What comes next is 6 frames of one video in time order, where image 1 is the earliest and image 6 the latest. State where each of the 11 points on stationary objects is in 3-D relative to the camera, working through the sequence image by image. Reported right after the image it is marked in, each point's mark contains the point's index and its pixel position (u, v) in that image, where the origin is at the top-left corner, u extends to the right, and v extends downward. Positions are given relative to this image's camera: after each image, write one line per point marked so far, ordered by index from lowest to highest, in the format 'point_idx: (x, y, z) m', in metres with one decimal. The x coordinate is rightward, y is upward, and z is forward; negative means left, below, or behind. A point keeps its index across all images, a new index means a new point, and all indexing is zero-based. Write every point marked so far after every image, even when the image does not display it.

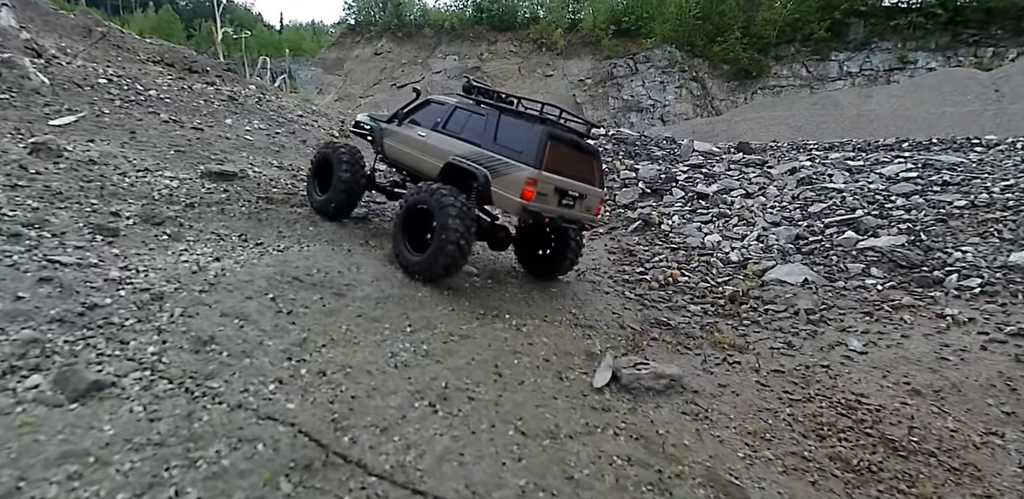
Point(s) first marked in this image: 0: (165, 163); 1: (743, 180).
0: (-4.3, +1.1, +7.0) m
1: (+4.3, +1.3, +10.6) m
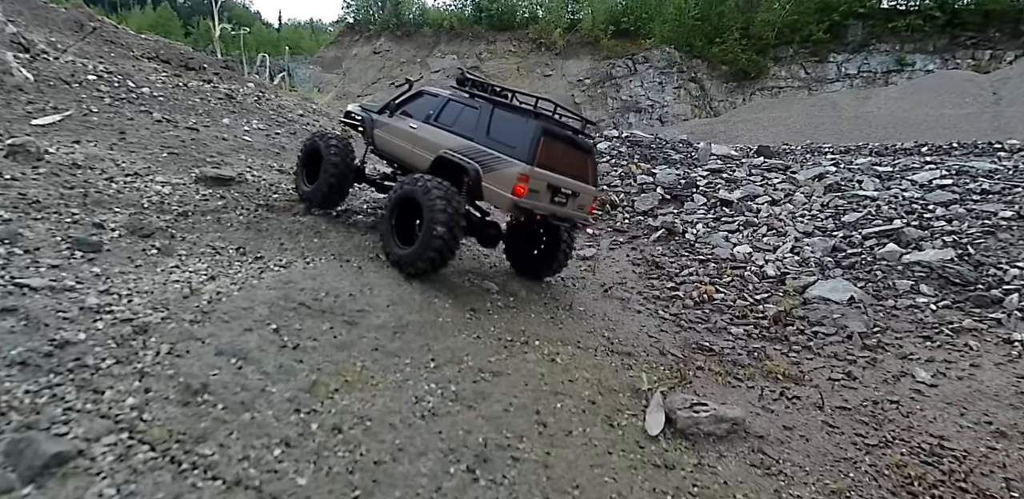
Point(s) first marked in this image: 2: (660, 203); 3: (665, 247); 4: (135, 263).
0: (-4.0, +0.9, +6.4) m
1: (+4.6, +1.1, +10.1) m
2: (+2.5, +0.8, +9.7) m
3: (+2.2, 0.0, +8.2) m
4: (-2.9, -0.1, +4.3) m
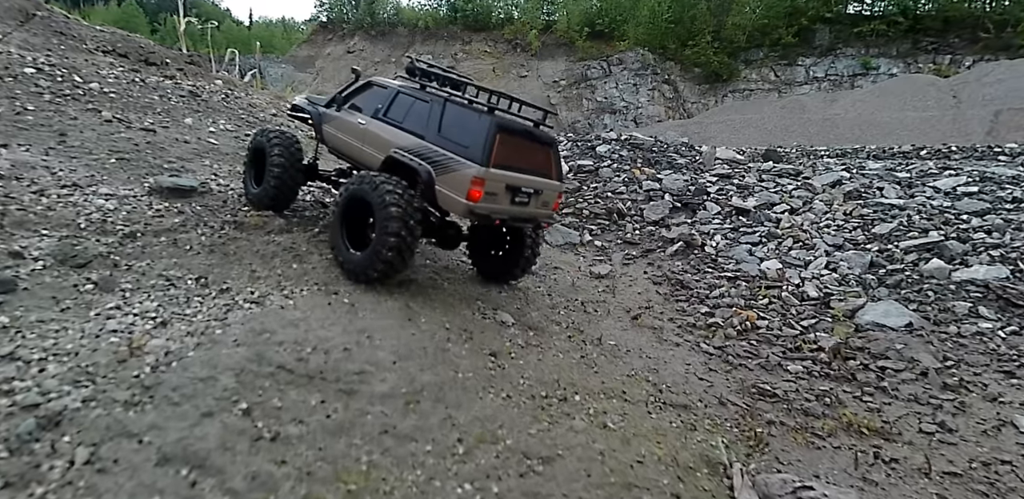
0: (-3.9, +0.7, +5.4) m
1: (+4.5, +0.9, +9.4) m
2: (+2.5, +0.6, +8.9) m
3: (+2.3, -0.2, +7.4) m
4: (-2.7, -0.3, +3.3) m
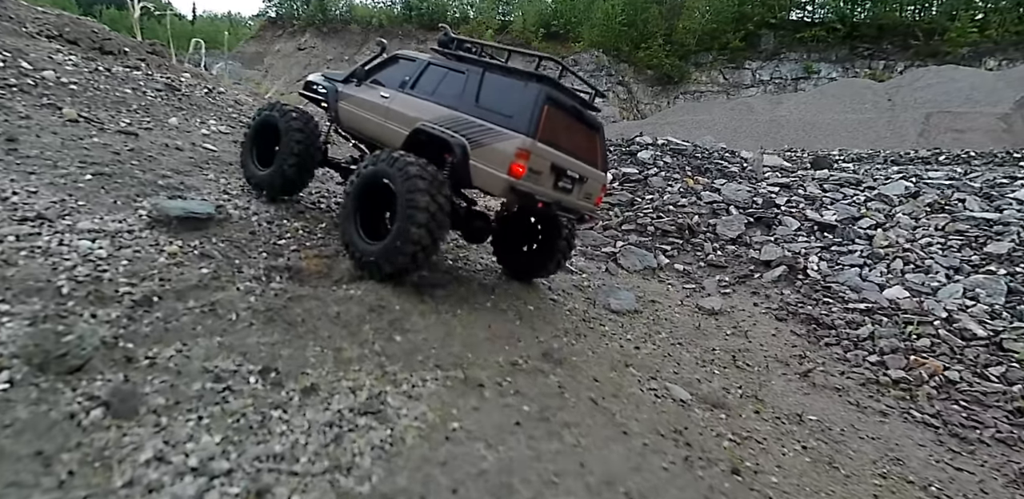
0: (-2.8, +0.3, +3.7) m
1: (+5.2, +0.7, +8.5) m
2: (+3.2, +0.3, +7.8) m
3: (+3.2, -0.5, +6.3) m
4: (-1.4, -0.7, +1.8) m
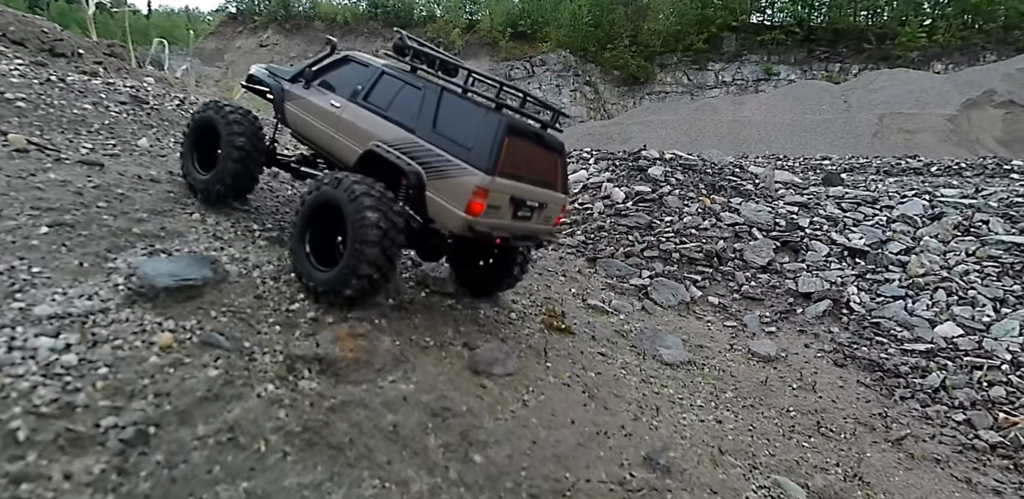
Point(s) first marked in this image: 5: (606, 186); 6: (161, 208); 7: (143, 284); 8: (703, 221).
0: (-2.4, -0.1, +2.8) m
1: (+5.3, +0.4, +8.1) m
2: (+3.4, 0.0, +7.3) m
3: (+3.4, -0.8, +5.8) m
4: (-0.9, -1.1, +1.0) m
5: (+1.4, +0.9, +8.3) m
6: (-2.5, +0.3, +4.0) m
7: (-2.0, -0.2, +2.9) m
8: (+2.6, +0.4, +7.7) m
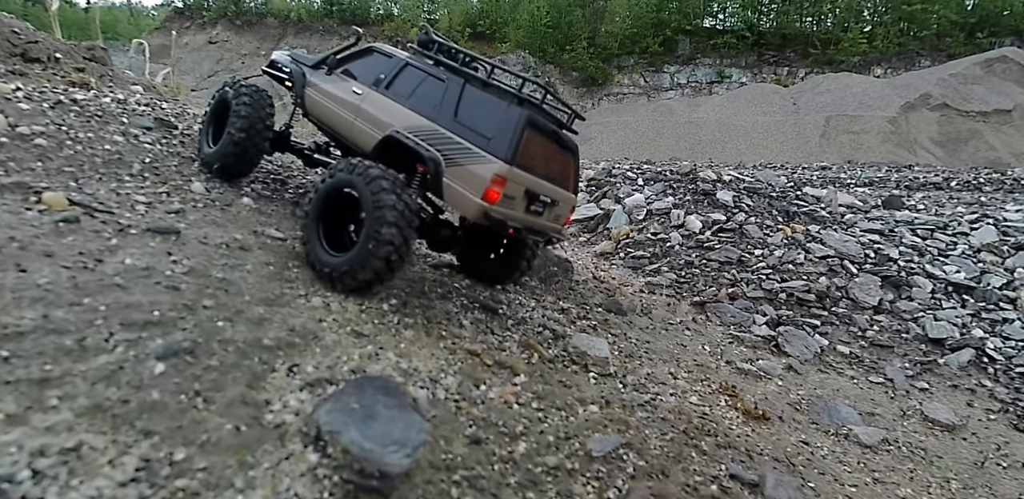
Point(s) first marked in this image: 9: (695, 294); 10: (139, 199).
0: (-1.0, -0.6, +1.7) m
1: (+6.1, 0.0, +7.7) m
2: (+4.3, -0.4, +6.7) m
3: (+4.5, -1.2, +5.2) m
4: (+0.7, -1.6, +0.1) m
5: (+2.2, +0.5, +7.5) m
6: (-1.3, -0.2, +2.9) m
7: (-0.6, -0.7, +1.9) m
8: (+3.5, 0.0, +7.1) m
9: (+2.0, -0.5, +6.1) m
10: (-2.2, +0.3, +3.2) m
